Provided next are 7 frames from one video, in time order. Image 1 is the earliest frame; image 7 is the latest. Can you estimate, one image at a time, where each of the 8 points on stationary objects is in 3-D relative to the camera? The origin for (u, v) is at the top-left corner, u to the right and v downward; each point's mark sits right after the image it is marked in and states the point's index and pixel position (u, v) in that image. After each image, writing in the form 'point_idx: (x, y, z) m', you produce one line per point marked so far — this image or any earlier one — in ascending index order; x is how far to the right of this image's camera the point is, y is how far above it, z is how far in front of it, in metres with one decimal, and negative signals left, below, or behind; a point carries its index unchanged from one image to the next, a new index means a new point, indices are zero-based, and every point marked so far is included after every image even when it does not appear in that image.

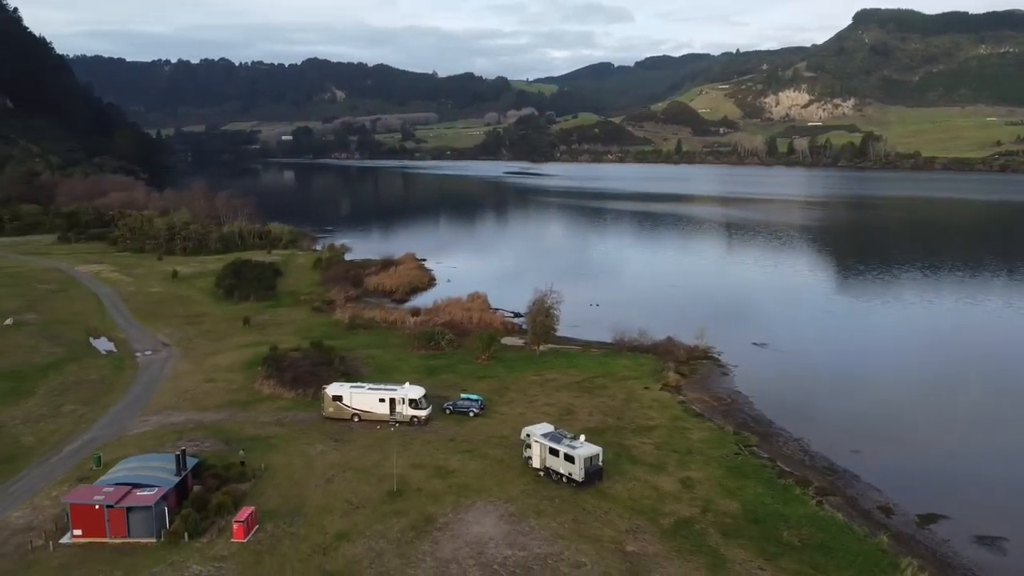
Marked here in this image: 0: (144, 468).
0: (-9.0, -4.3, +19.5) m
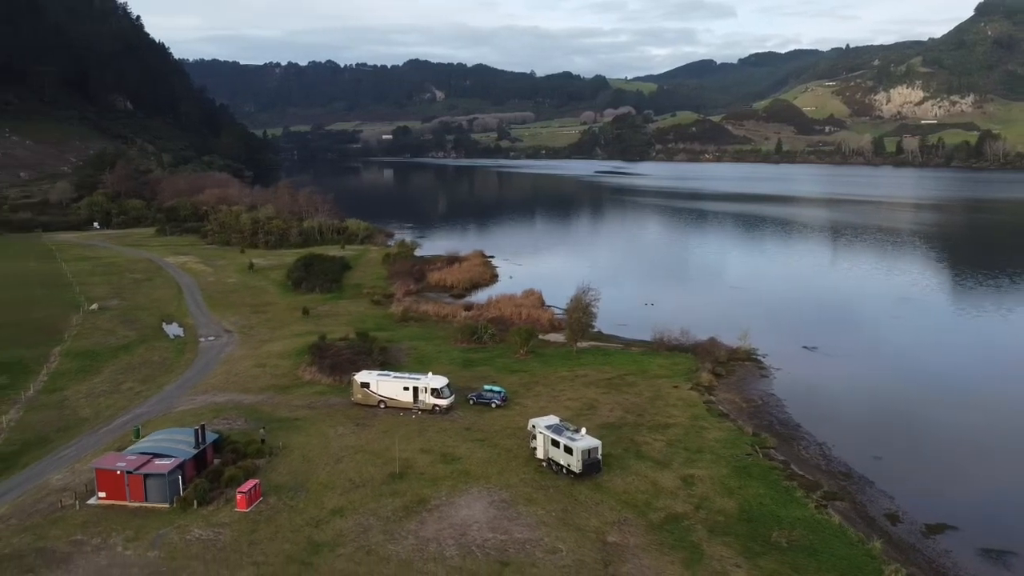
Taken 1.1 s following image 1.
0: (-9.2, -4.0, +21.3) m
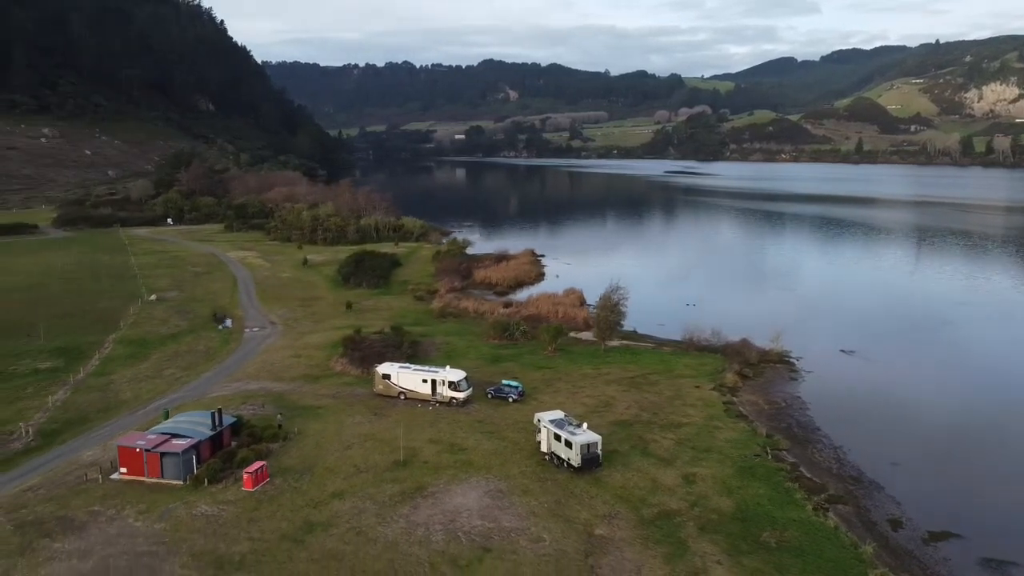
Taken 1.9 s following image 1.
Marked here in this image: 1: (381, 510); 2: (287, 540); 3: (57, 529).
0: (-9.1, -3.7, +22.6) m
1: (-3.2, -5.4, +19.7) m
2: (-5.0, -5.6, +18.1) m
3: (-10.2, -5.4, +18.1) m
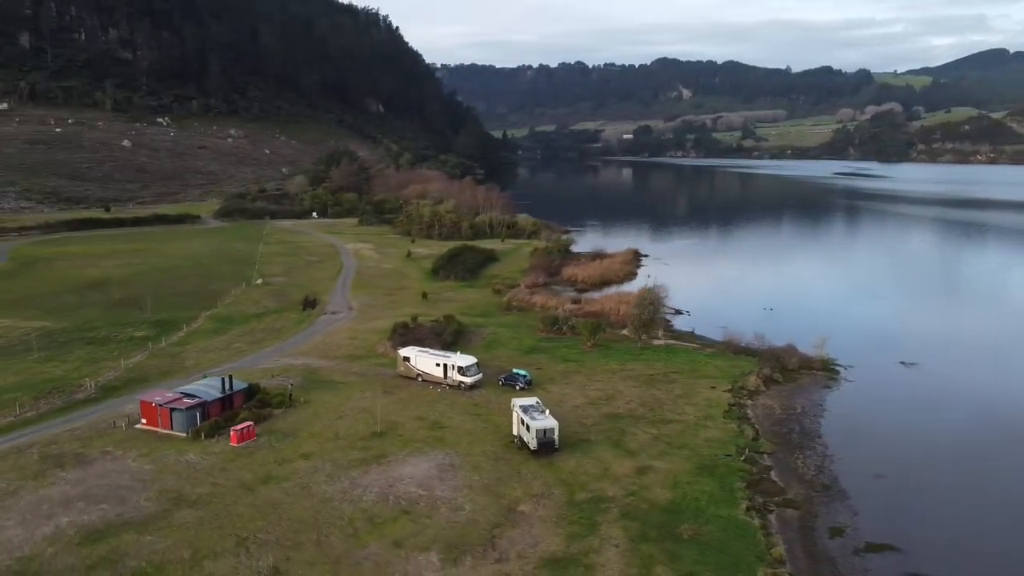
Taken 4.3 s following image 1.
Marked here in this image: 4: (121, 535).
0: (-10.0, -3.1, +26.1) m
1: (-4.8, -5.0, +22.0) m
2: (-7.0, -5.1, +20.8) m
3: (-12.0, -4.7, +21.9) m
4: (-8.8, -5.6, +18.2) m
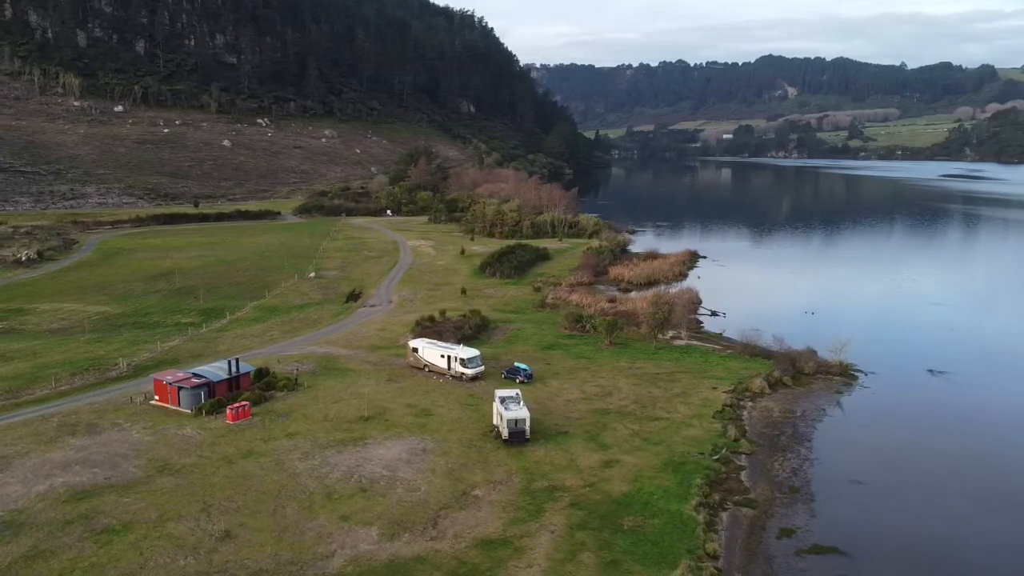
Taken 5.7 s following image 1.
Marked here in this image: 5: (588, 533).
0: (-10.4, -2.7, +28.2) m
1: (-5.8, -4.7, +23.5) m
2: (-8.1, -4.8, +22.6) m
3: (-12.9, -4.3, +24.3) m
4: (-10.3, -5.2, +20.2) m
5: (+1.8, -5.9, +19.4) m
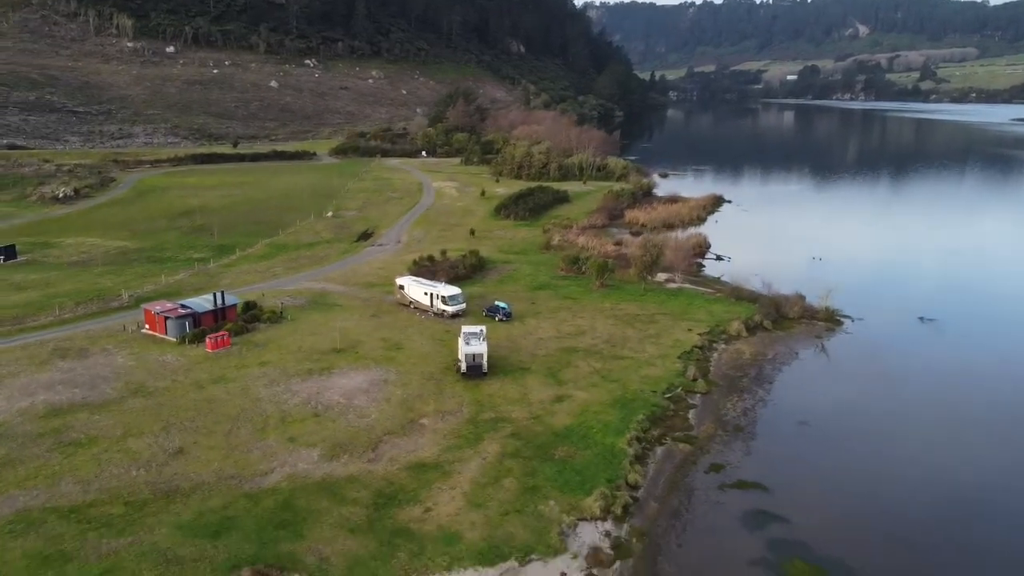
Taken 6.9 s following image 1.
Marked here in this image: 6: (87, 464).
0: (-11.4, -0.4, +29.8) m
1: (-7.2, -2.8, +24.9) m
2: (-9.5, -2.9, +24.2) m
3: (-14.2, -2.2, +26.1) m
4: (-11.8, -3.4, +22.0) m
5: (+0.2, -4.4, +20.4) m
6: (-10.2, -4.2, +19.5) m
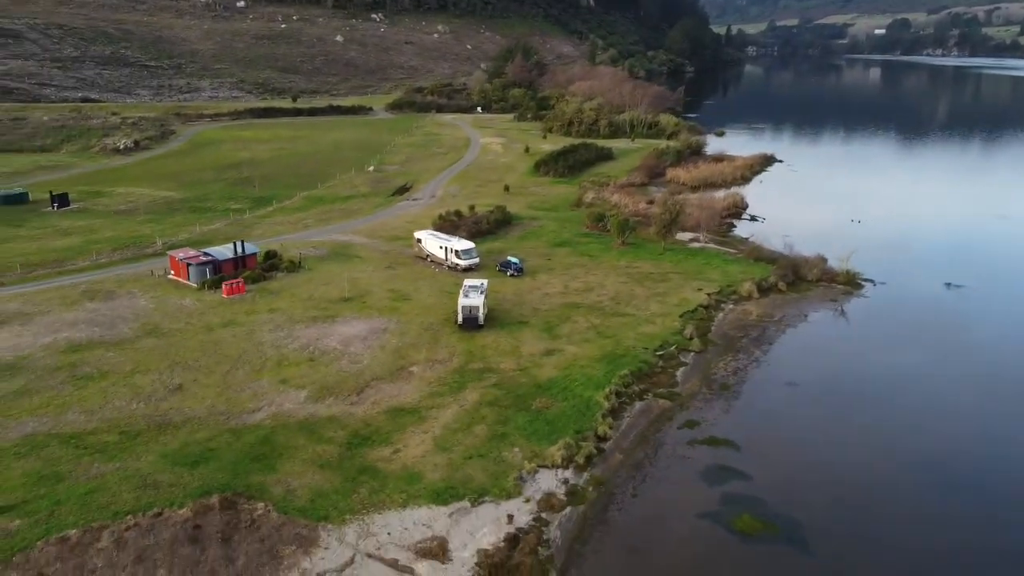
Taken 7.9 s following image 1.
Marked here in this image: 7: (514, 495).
0: (-11.1, +1.6, +31.2) m
1: (-7.3, -1.1, +26.2) m
2: (-9.7, -1.3, +25.6) m
3: (-14.2, -0.3, +27.9) m
4: (-12.3, -1.8, +23.7) m
5: (-0.5, -3.2, +21.1) m
6: (-10.9, -2.8, +21.1) m
7: (+0.1, -4.5, +17.6) m
